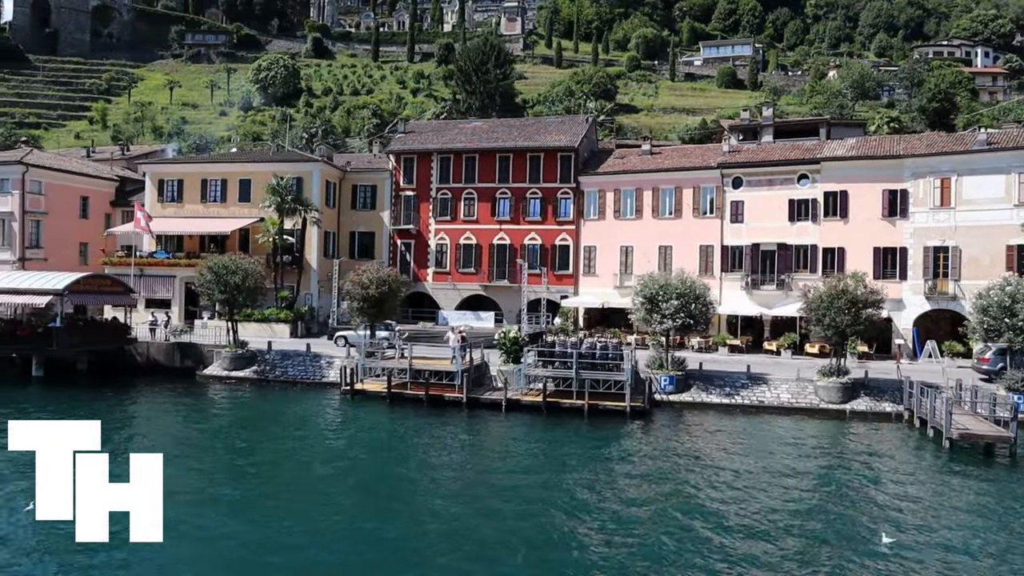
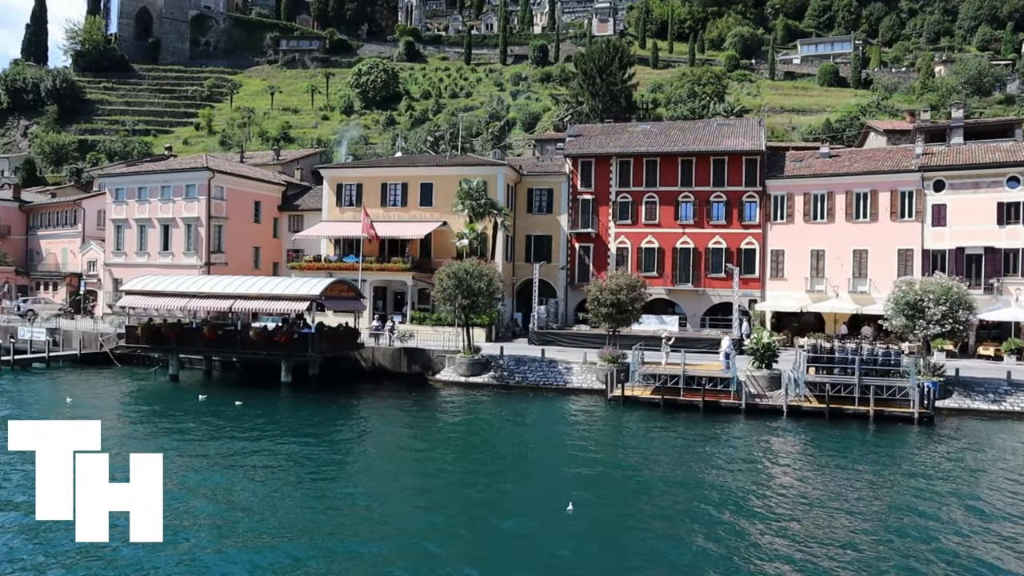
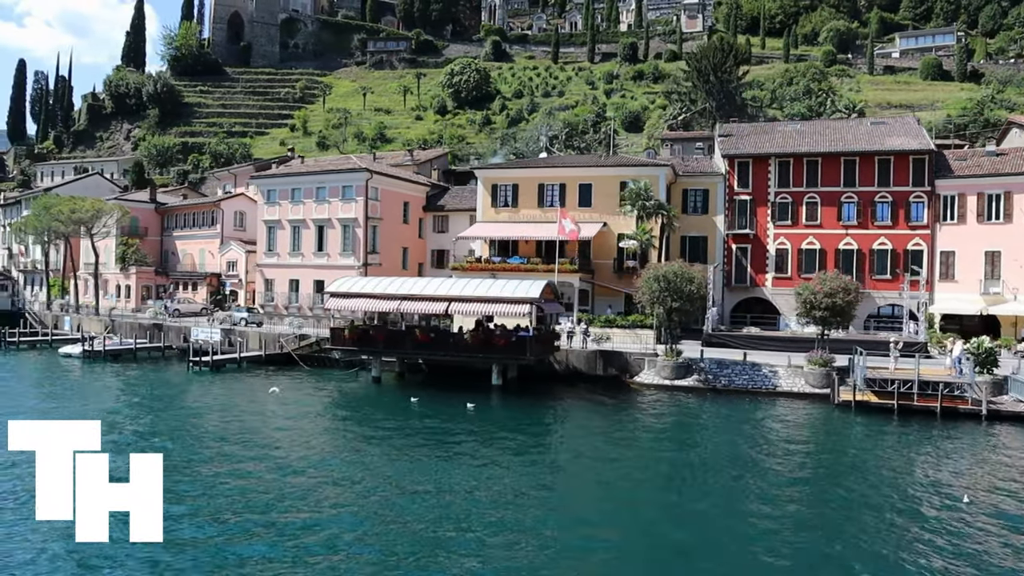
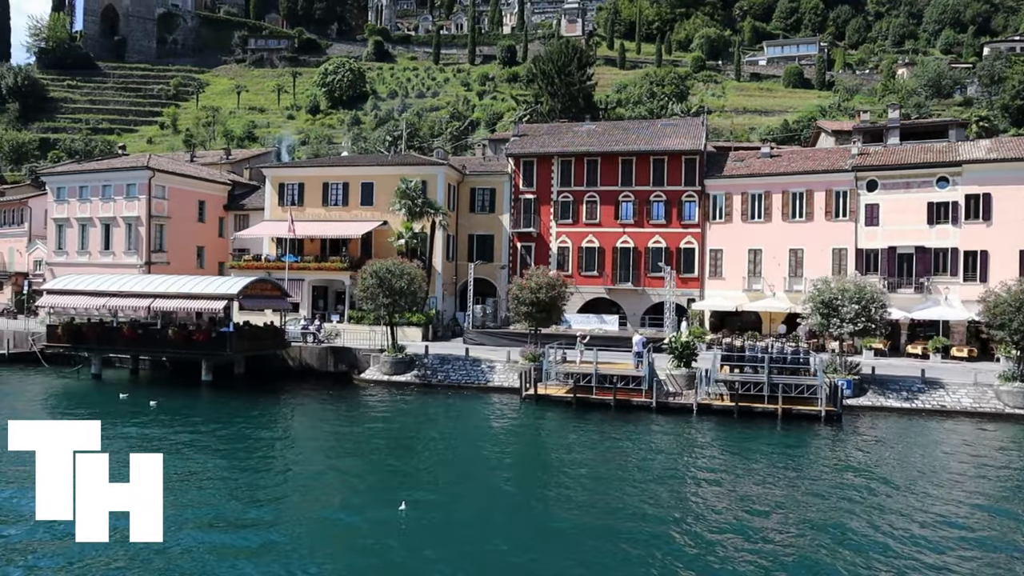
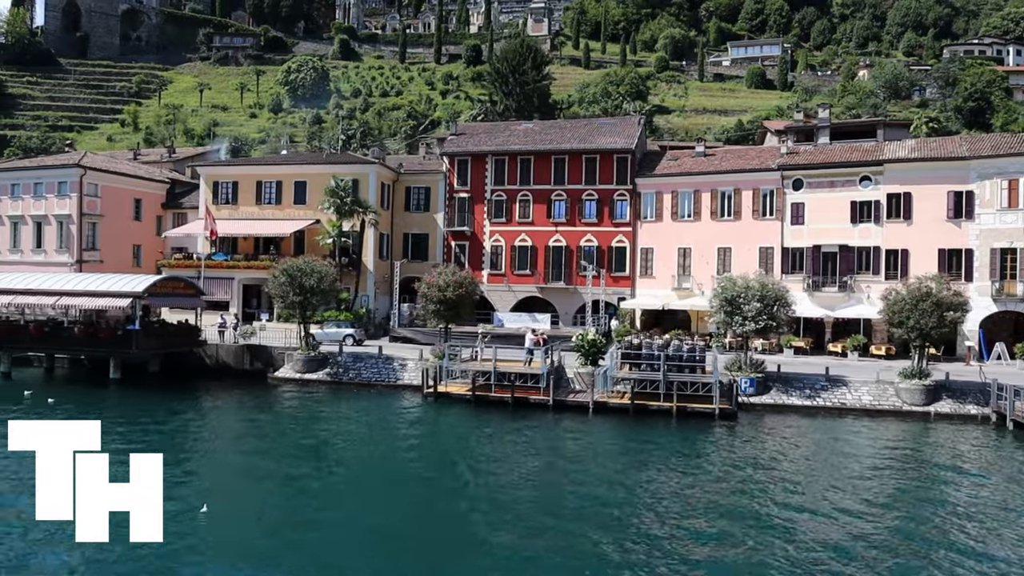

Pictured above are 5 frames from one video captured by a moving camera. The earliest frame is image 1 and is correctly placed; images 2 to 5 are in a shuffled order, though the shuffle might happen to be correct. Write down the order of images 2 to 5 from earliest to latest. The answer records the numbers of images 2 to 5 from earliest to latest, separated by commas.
5, 4, 2, 3
